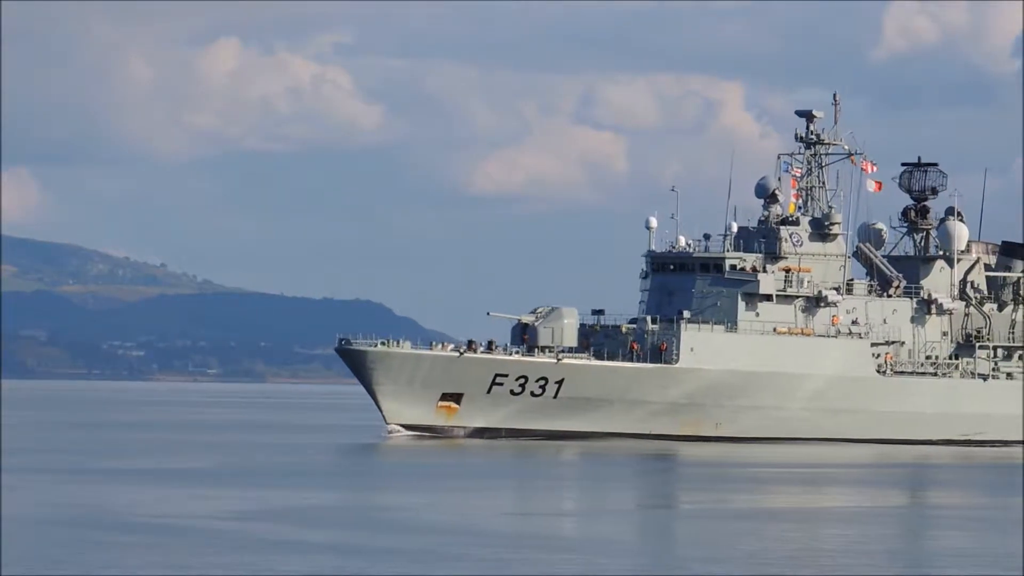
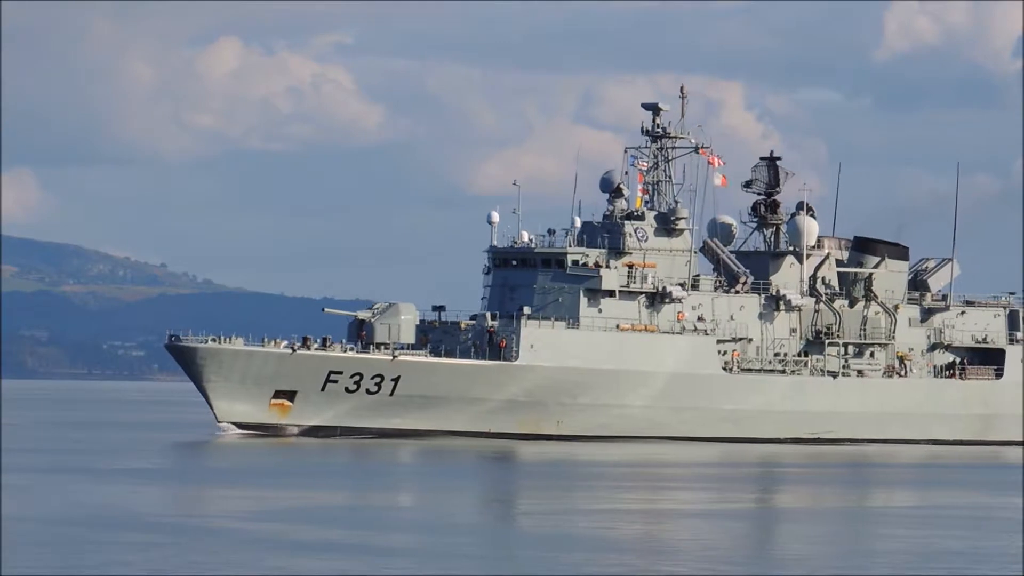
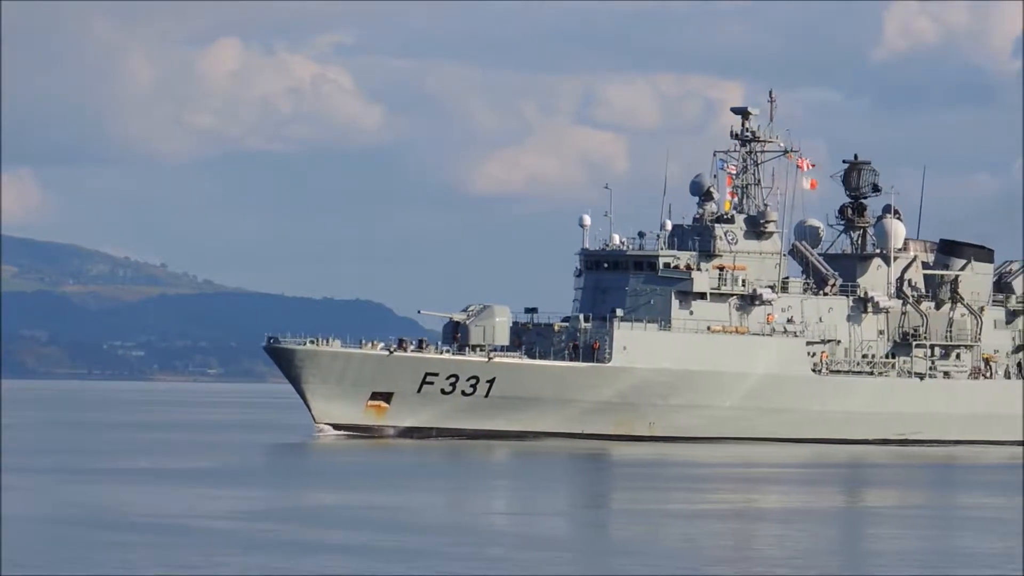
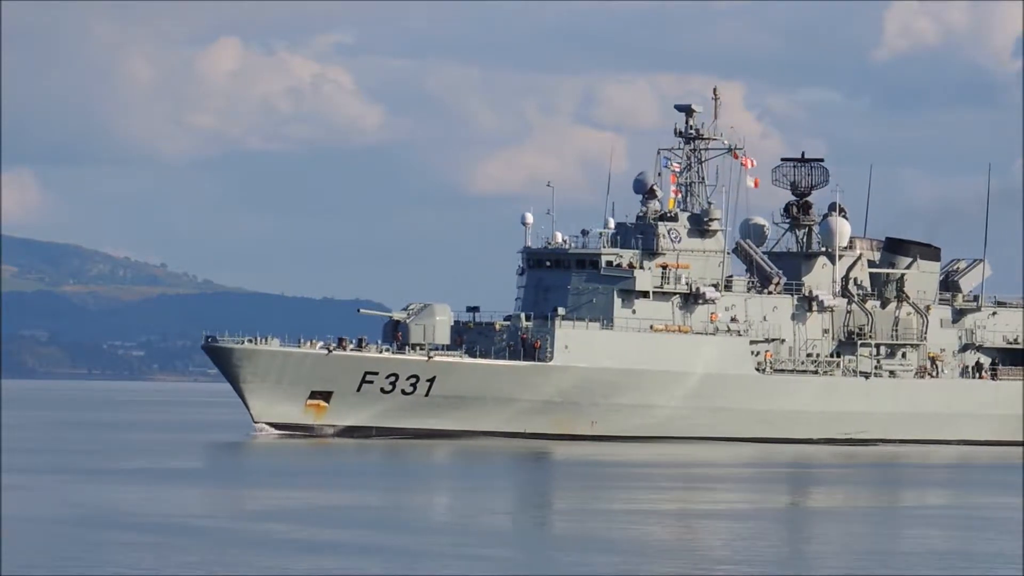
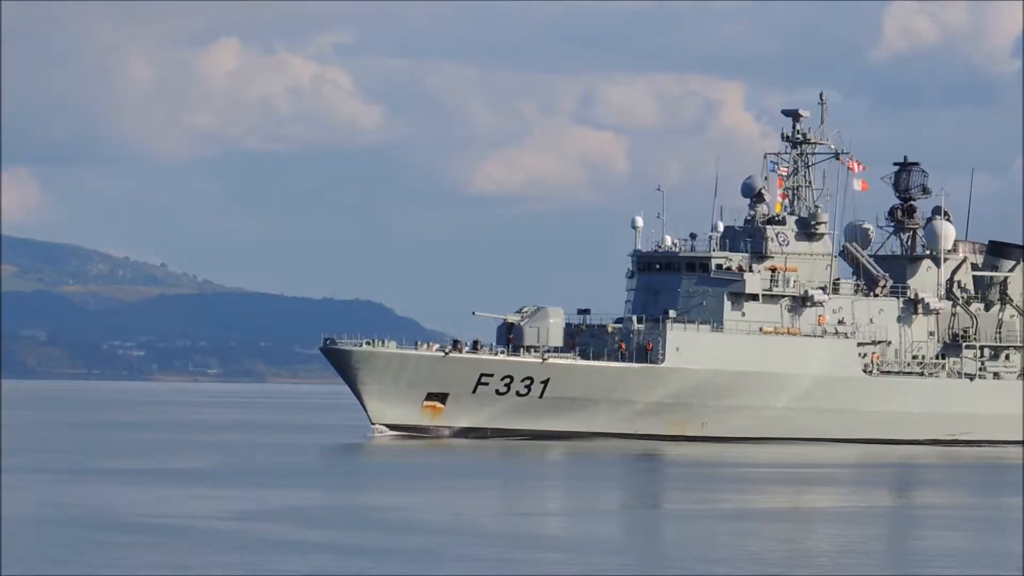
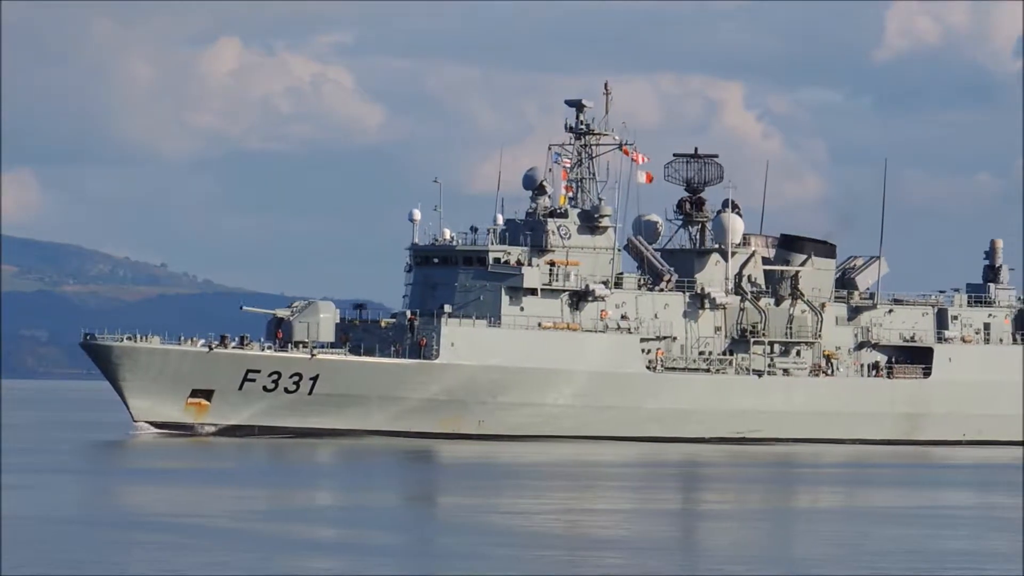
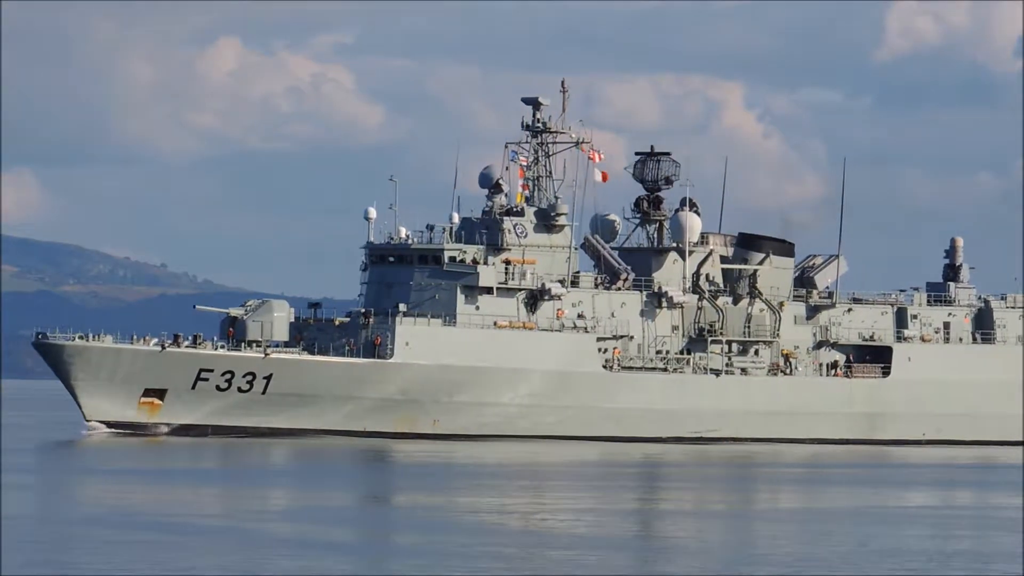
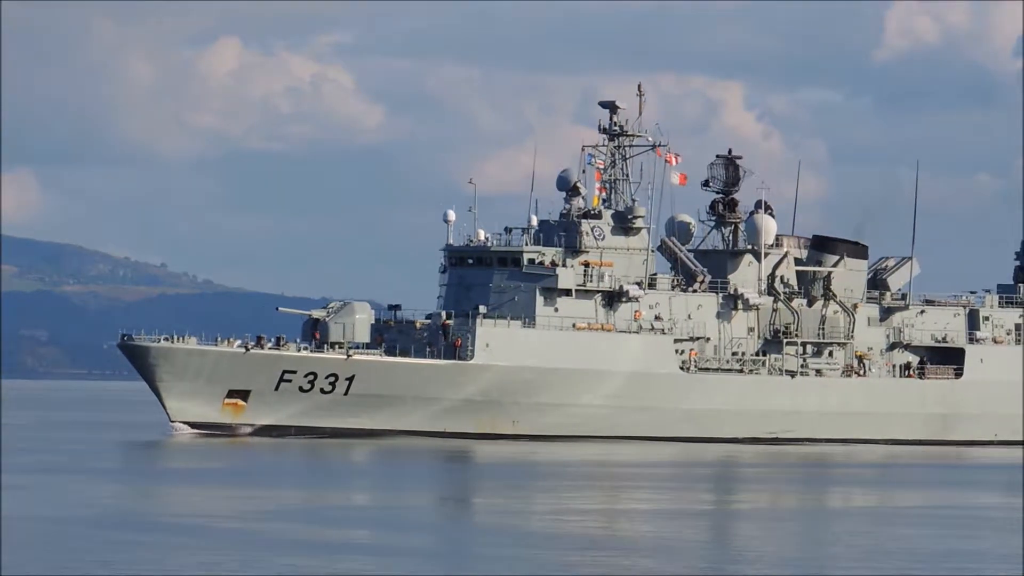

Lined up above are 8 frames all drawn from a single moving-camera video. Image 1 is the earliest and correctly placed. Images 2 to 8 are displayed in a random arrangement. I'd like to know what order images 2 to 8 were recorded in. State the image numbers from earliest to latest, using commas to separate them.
5, 3, 4, 2, 8, 6, 7
